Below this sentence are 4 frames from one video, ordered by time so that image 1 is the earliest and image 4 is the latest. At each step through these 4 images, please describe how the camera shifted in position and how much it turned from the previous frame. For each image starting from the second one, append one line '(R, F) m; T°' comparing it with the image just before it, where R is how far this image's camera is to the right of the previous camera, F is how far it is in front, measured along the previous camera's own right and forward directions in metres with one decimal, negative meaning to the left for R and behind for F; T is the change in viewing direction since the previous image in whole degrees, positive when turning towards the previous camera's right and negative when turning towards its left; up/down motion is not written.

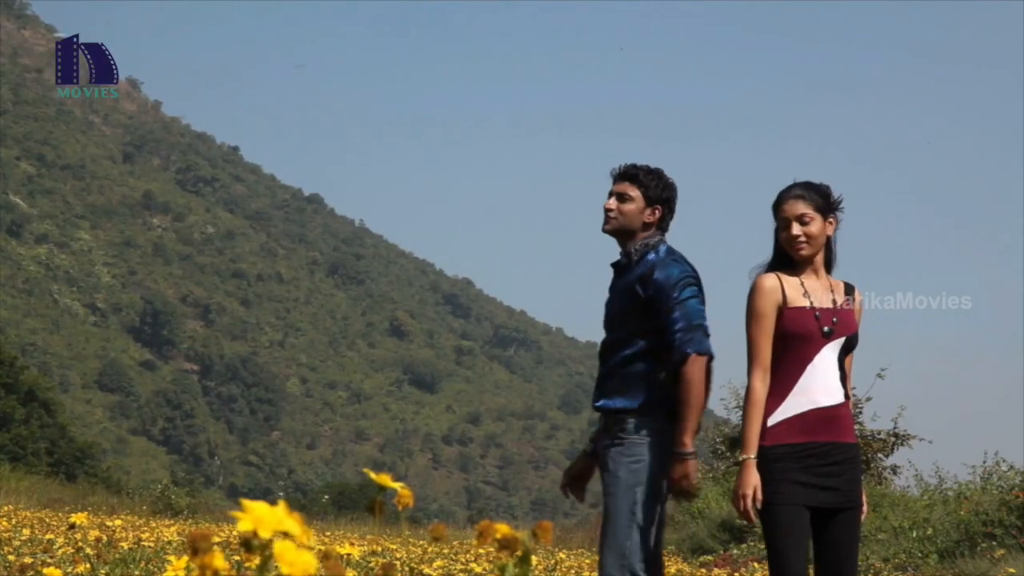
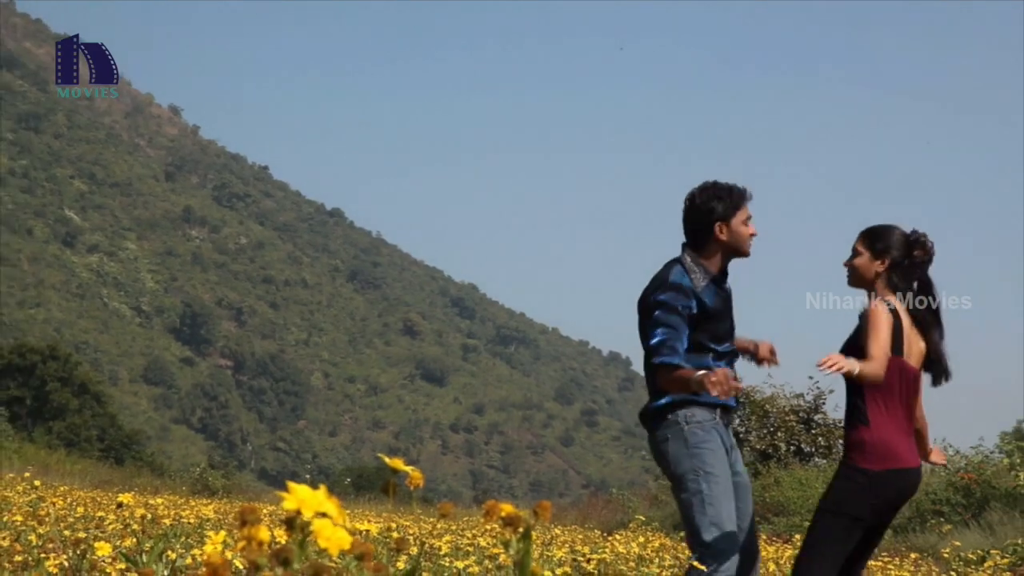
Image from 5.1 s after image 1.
(+0.8, -5.3) m; -1°
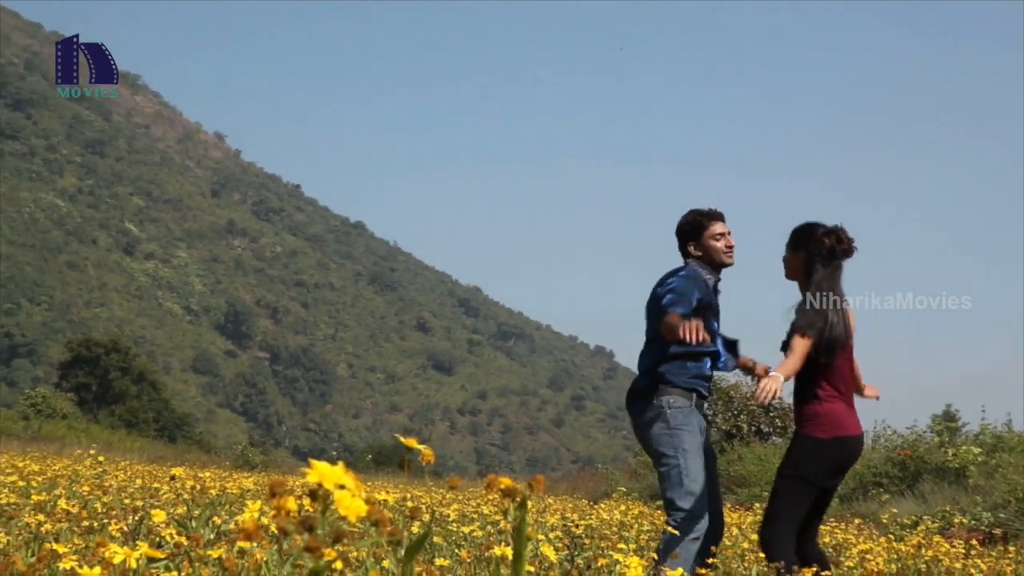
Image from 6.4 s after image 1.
(+1.2, -7.8) m; -1°
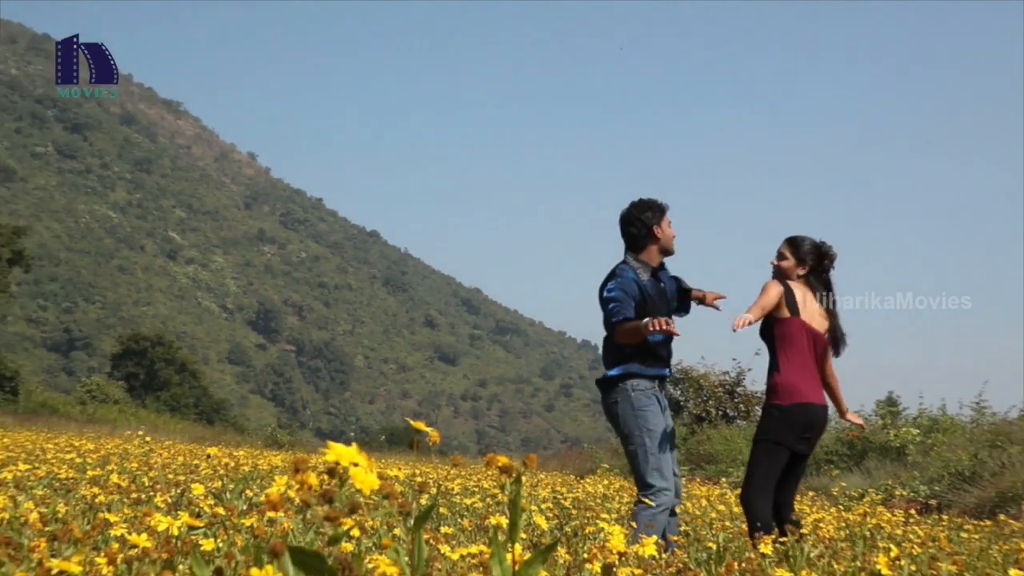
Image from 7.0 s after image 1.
(+1.1, -7.9) m; -1°
